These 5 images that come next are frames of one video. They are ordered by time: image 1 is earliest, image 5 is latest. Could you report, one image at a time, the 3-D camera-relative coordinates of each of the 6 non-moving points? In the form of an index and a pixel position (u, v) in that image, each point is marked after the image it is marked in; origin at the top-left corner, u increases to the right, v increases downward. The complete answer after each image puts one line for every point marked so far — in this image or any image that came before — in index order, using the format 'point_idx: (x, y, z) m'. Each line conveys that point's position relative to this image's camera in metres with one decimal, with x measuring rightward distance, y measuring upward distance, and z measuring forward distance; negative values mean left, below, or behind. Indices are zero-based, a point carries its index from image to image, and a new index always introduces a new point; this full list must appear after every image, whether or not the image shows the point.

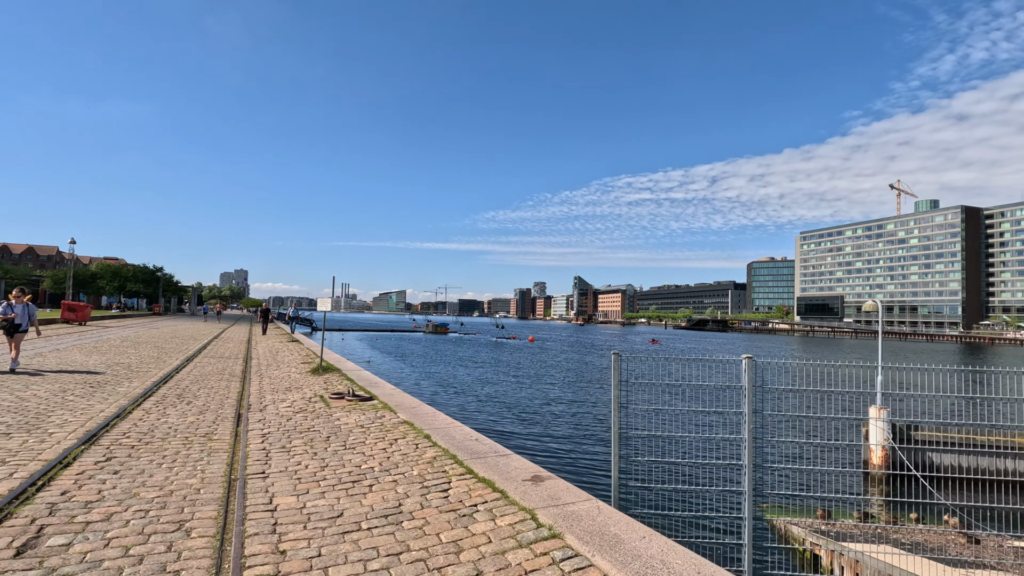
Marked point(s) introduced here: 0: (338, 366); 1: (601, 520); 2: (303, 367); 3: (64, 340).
0: (-6.2, -2.8, +18.3) m
1: (+0.6, -1.6, +3.7) m
2: (-7.5, -2.9, +18.6) m
3: (-16.9, -1.9, +19.9) m
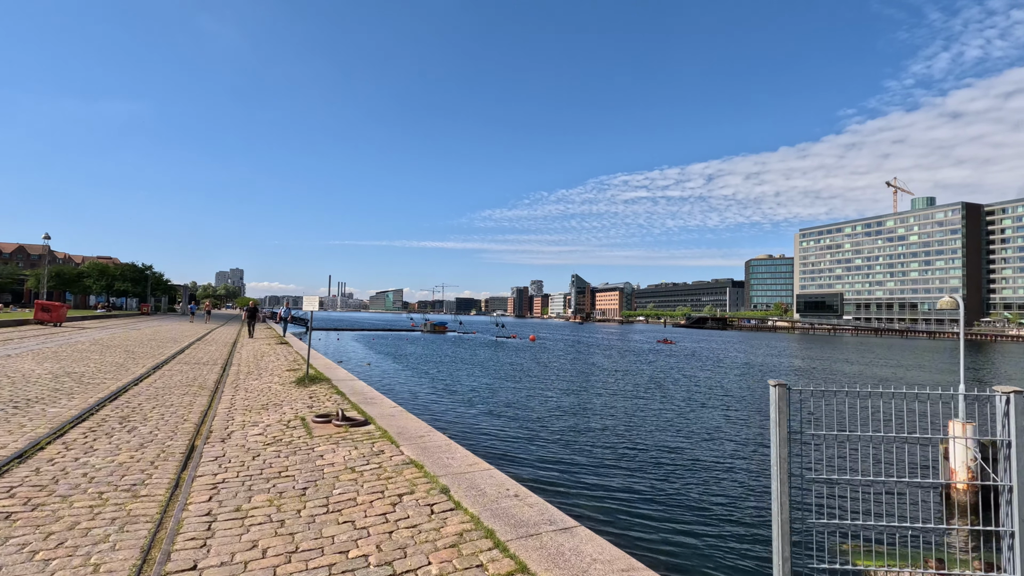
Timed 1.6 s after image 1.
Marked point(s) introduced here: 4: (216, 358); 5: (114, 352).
0: (-5.8, -2.7, +16.5) m
1: (+1.1, -1.6, +1.9) m
2: (-7.1, -2.8, +16.8) m
3: (-16.6, -1.8, +18.0) m
4: (-11.0, -2.6, +19.7) m
5: (-12.4, -2.0, +16.5) m
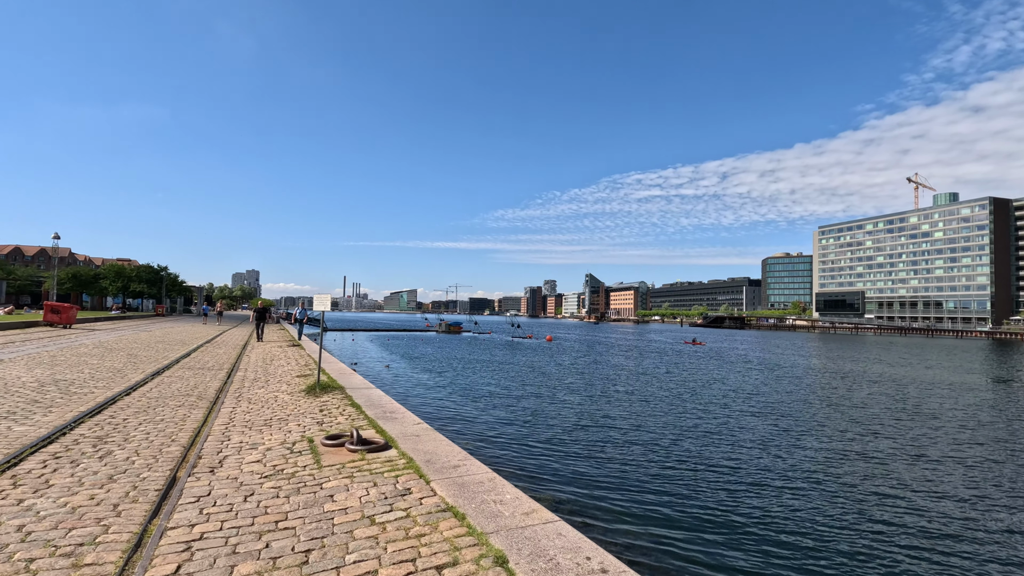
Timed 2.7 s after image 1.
0: (-5.0, -2.7, +15.4) m
1: (+1.5, -1.5, +0.7) m
2: (-6.3, -2.7, +15.7) m
3: (-15.7, -1.8, +17.1) m
4: (-10.2, -2.6, +18.7) m
5: (-11.6, -2.0, +15.5) m
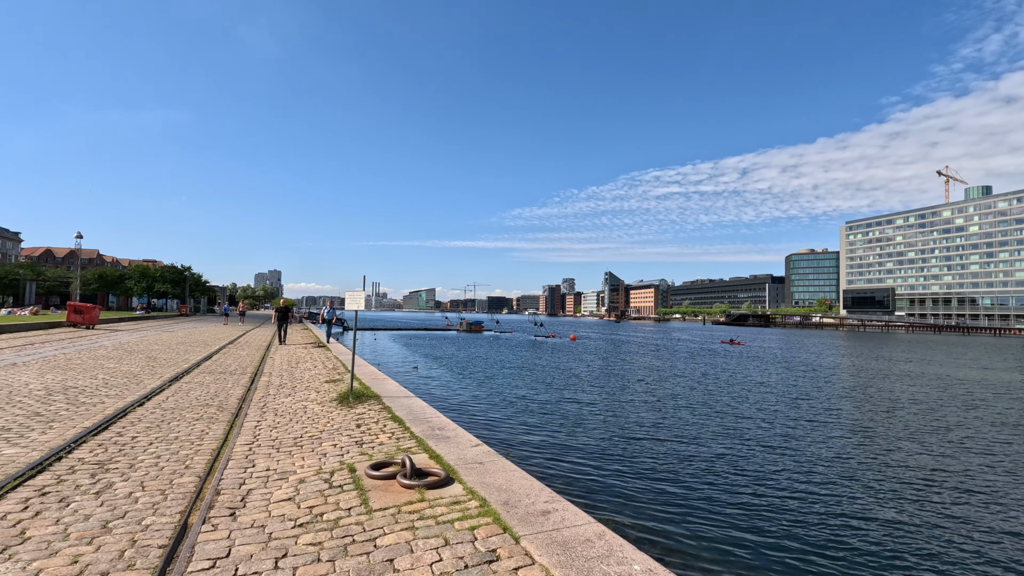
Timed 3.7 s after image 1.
0: (-3.9, -2.6, +14.4) m
1: (+2.1, -1.4, -0.6) m
2: (-5.2, -2.7, +14.7) m
3: (-14.6, -1.8, +16.5) m
4: (-8.9, -2.5, +17.9) m
5: (-10.5, -2.0, +14.8) m
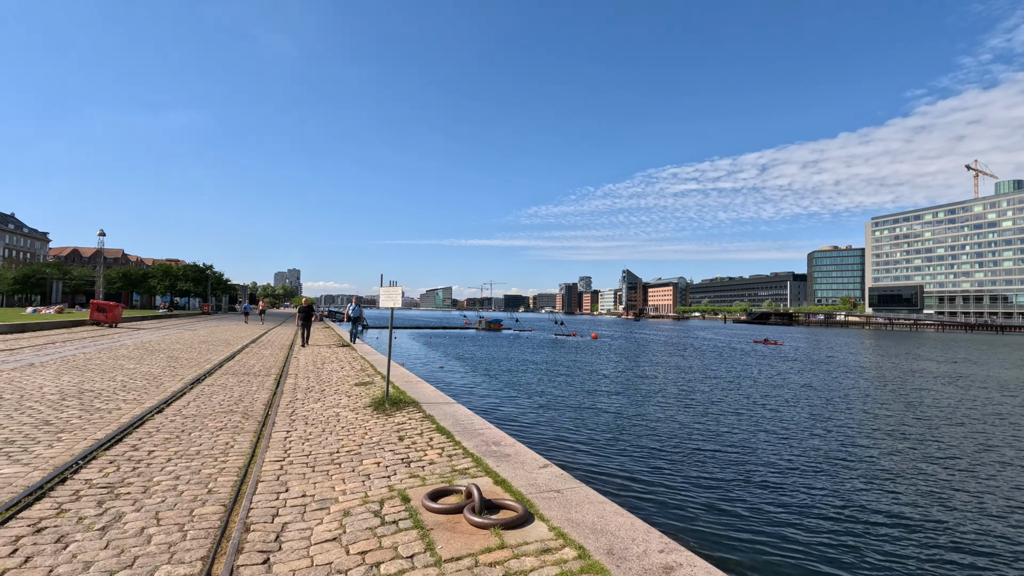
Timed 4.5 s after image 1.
0: (-2.9, -2.5, +13.6) m
1: (+2.6, -1.4, -1.5) m
2: (-4.2, -2.6, +14.0) m
3: (-13.5, -1.7, +16.1) m
4: (-7.9, -2.4, +17.3) m
5: (-9.5, -1.9, +14.2) m
